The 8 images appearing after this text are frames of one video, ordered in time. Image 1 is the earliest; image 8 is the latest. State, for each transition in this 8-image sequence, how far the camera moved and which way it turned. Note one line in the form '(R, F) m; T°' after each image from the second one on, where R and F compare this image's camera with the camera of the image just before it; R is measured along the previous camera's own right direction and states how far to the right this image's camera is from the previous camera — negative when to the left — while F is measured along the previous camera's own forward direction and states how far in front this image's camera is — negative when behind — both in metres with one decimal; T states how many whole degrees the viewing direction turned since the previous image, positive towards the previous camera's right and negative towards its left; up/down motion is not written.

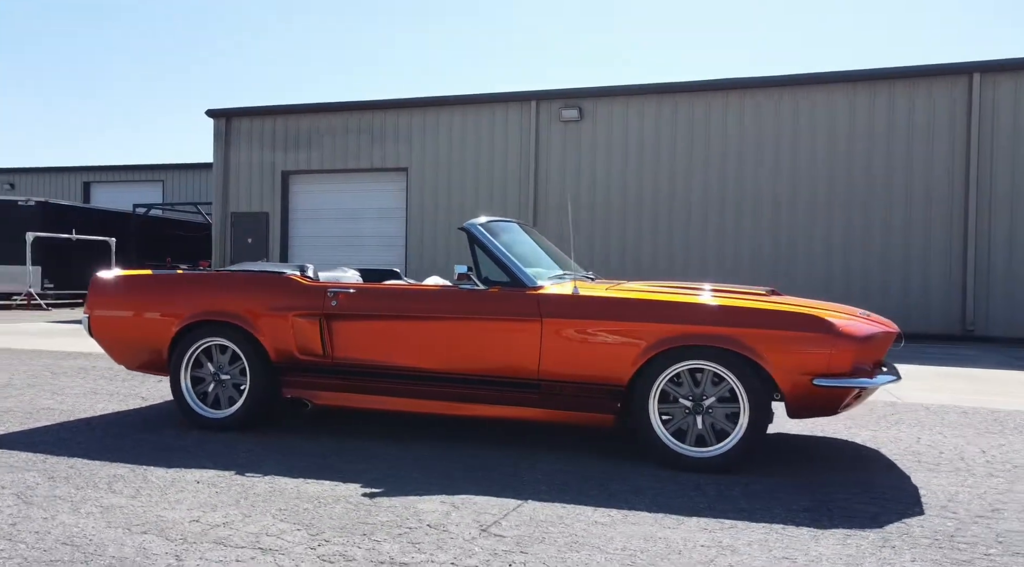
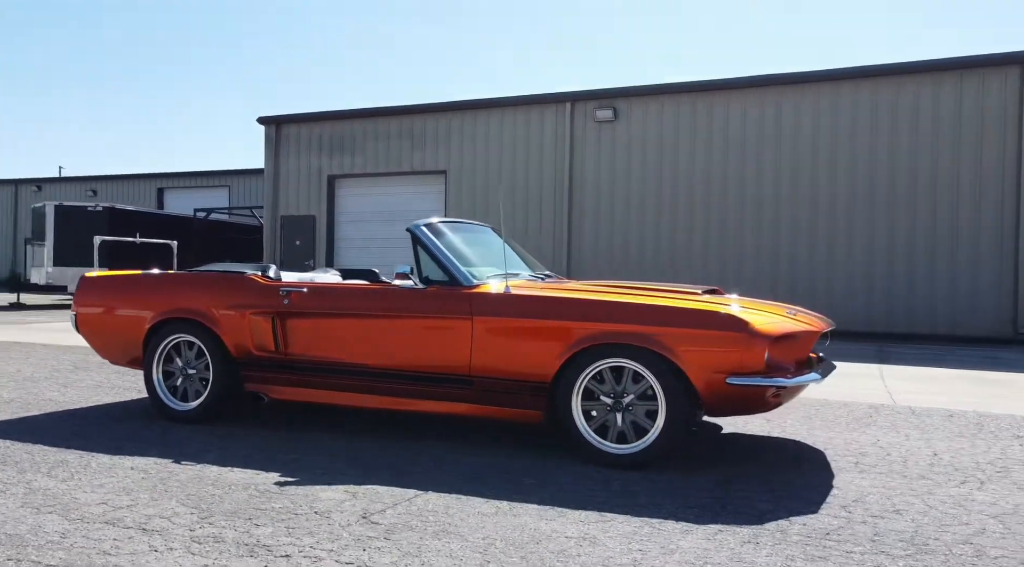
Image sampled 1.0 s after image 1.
(+0.8, -0.1) m; -5°
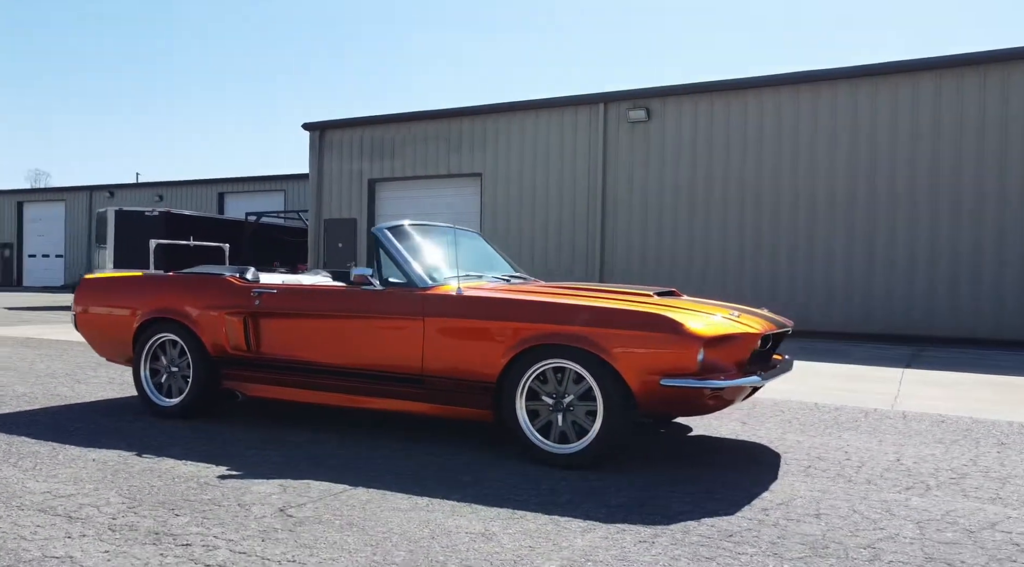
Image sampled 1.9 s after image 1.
(+0.7, -0.1) m; -5°
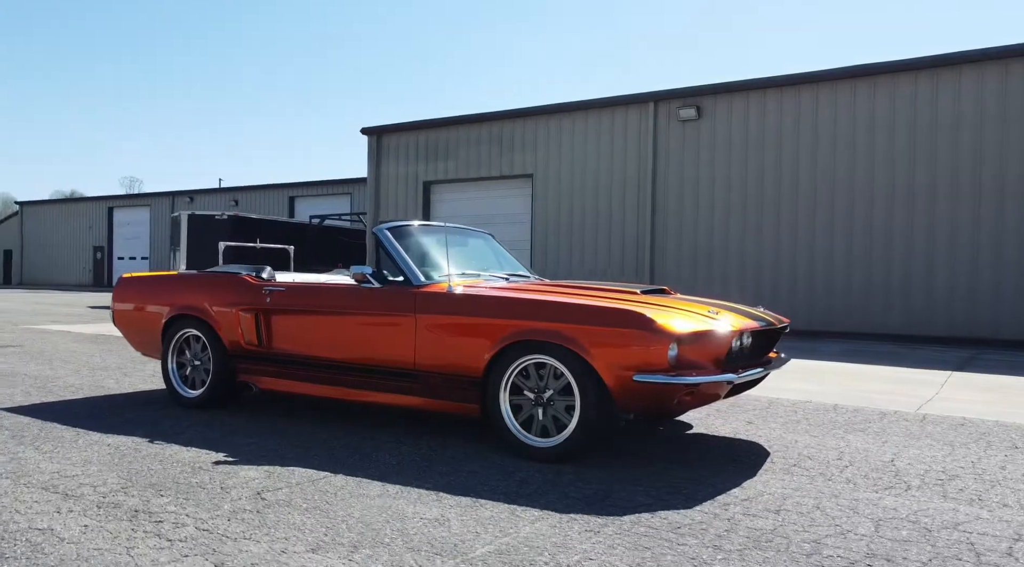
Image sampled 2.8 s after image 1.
(+0.5, -0.1) m; -5°
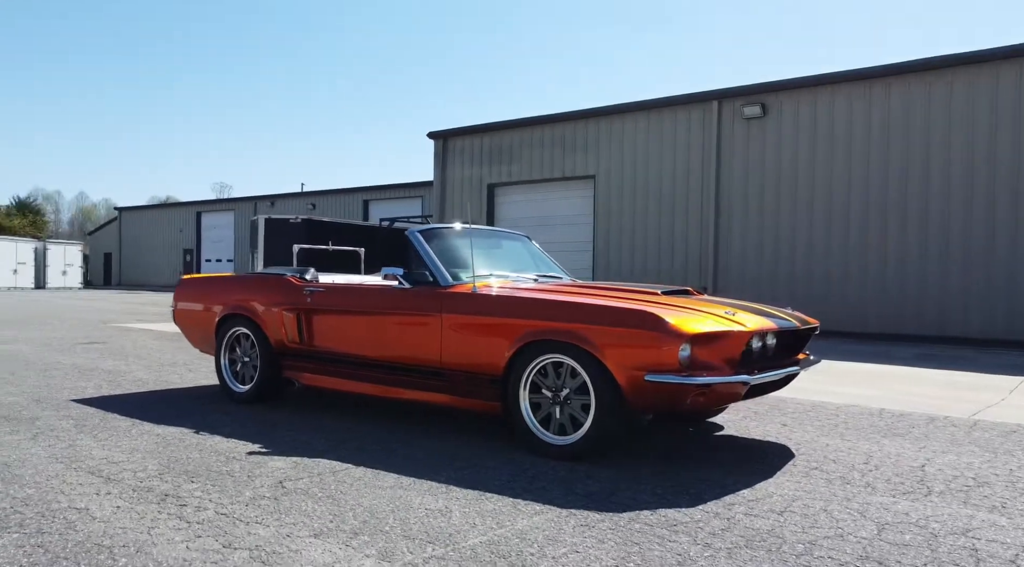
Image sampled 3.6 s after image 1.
(+0.3, -0.1) m; -5°
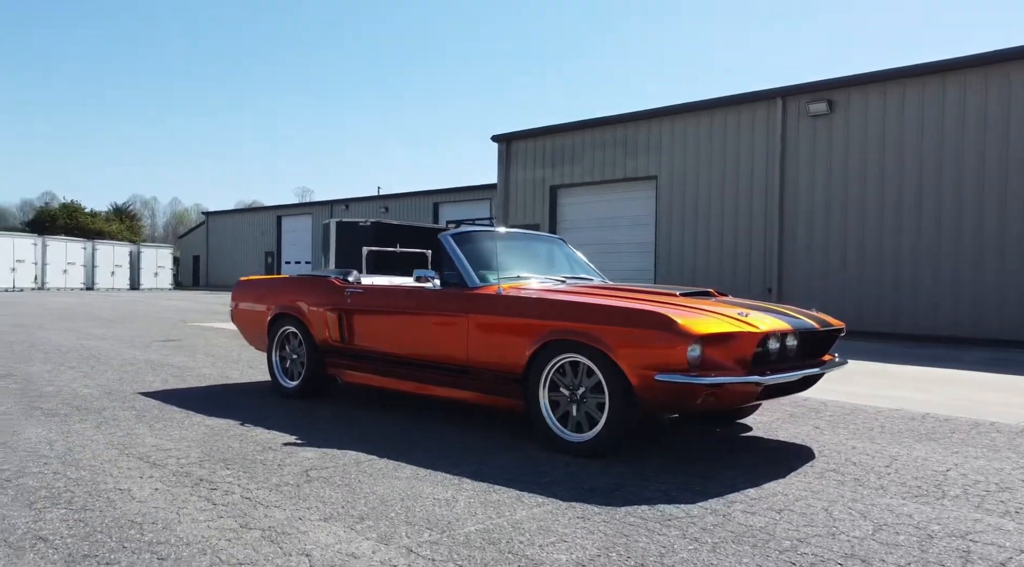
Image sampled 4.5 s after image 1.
(+0.3, -0.2) m; -5°
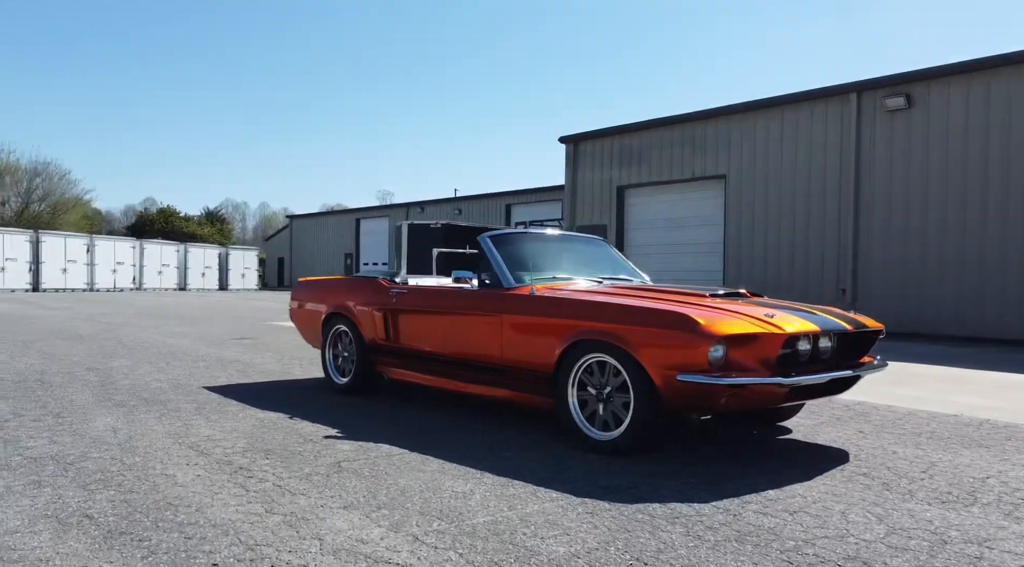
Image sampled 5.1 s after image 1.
(+0.3, -0.1) m; -6°
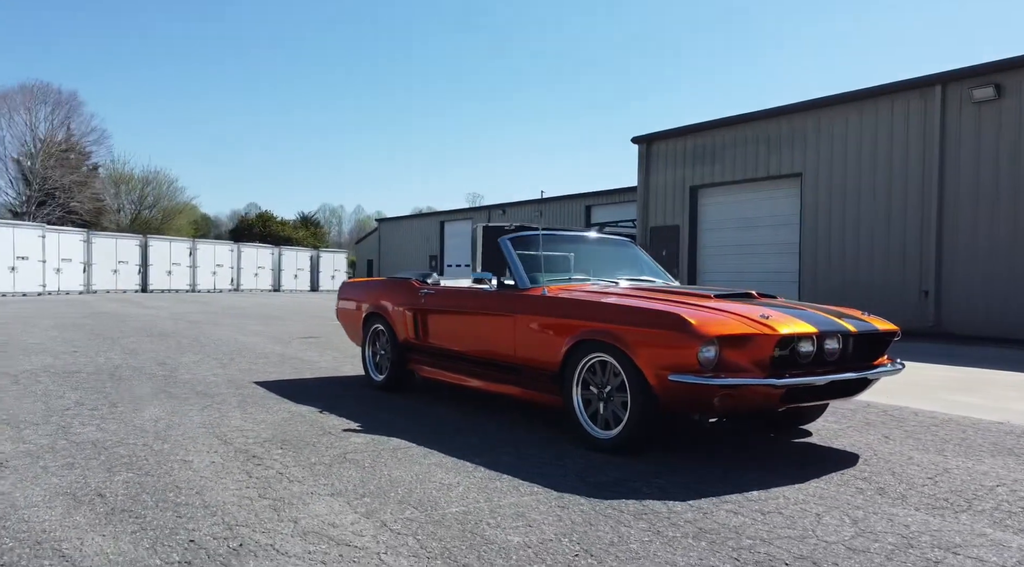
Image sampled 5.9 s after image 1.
(+0.5, -0.1) m; -6°
